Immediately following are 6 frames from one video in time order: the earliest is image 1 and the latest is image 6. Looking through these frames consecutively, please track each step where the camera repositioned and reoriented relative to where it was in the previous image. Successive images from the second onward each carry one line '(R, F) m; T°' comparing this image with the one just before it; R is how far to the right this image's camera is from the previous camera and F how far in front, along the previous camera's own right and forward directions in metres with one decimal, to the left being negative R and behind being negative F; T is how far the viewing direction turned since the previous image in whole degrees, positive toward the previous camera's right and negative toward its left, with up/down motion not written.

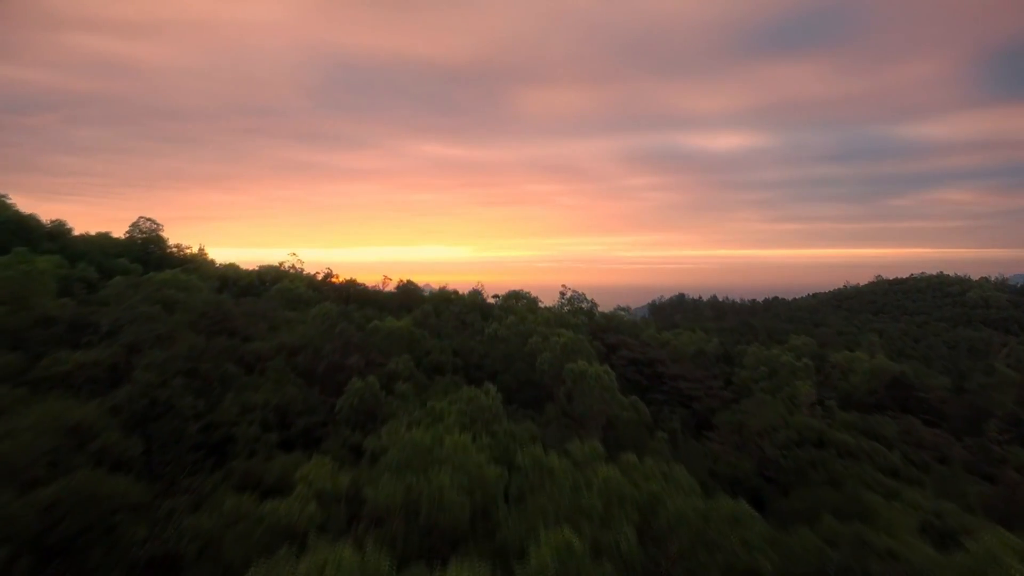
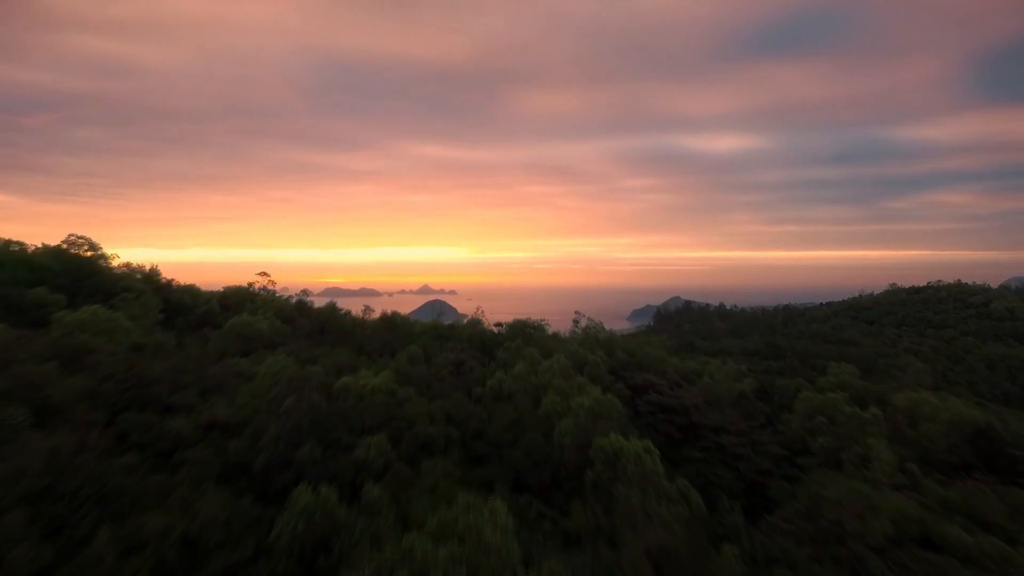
(-0.2, +2.2) m; 0°
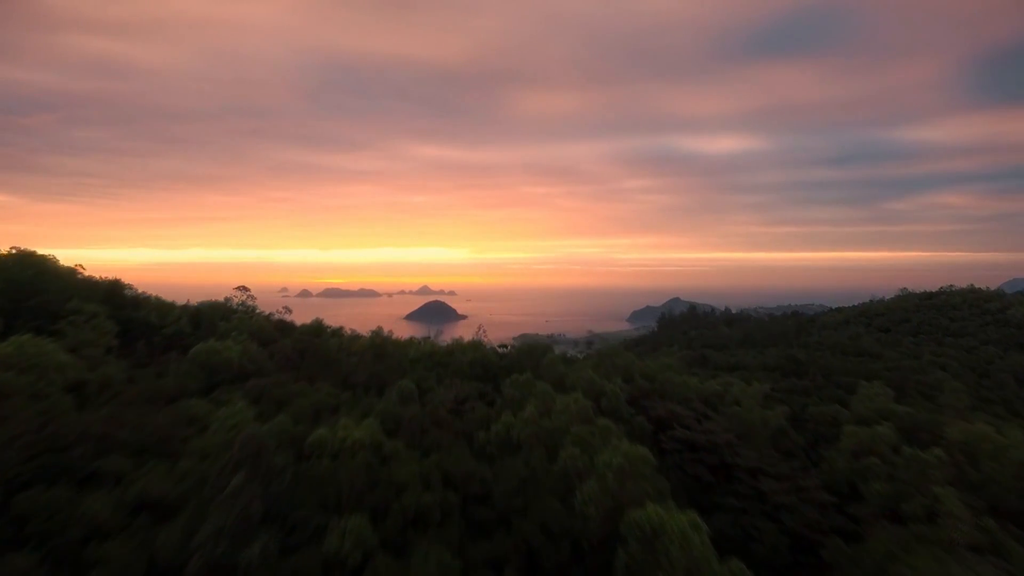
(-0.1, +1.3) m; 0°
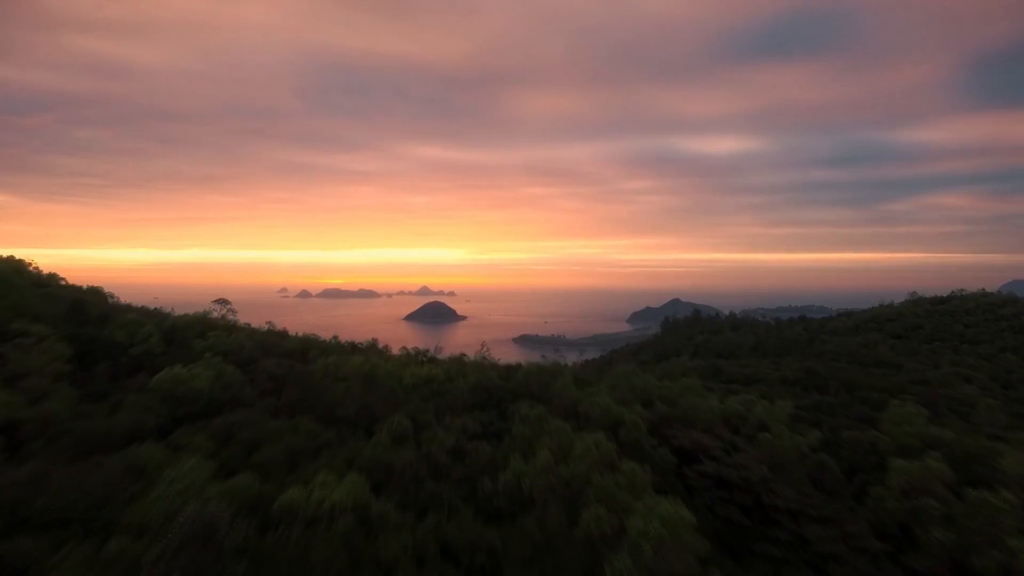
(-0.1, +1.1) m; 0°
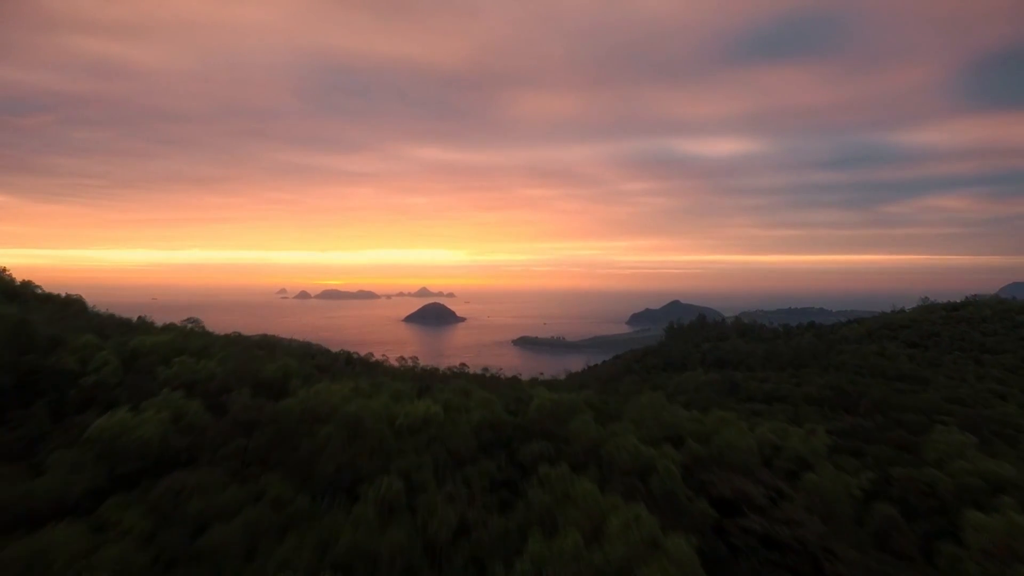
(-0.2, +1.3) m; 0°
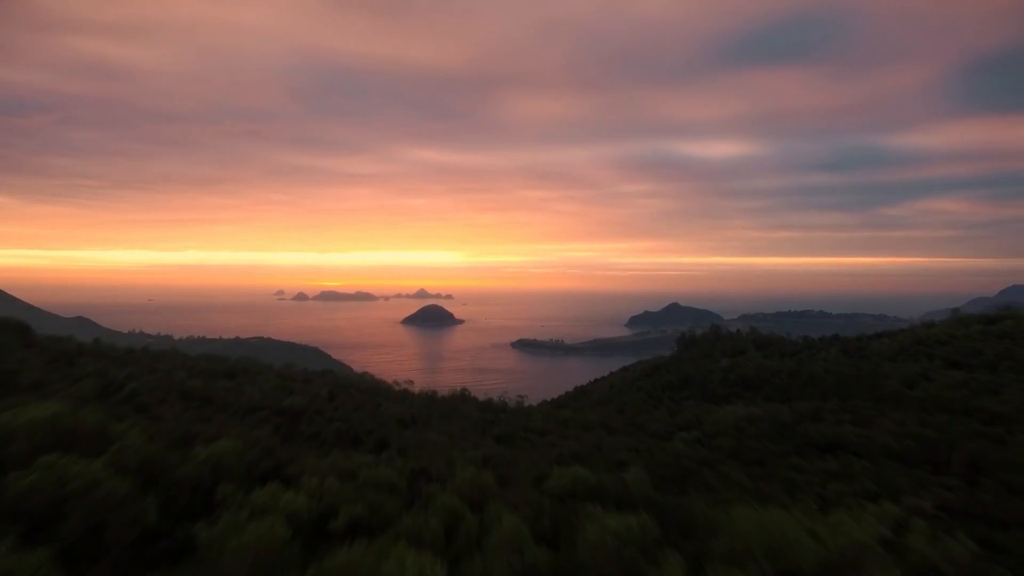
(-0.4, +3.0) m; 0°
